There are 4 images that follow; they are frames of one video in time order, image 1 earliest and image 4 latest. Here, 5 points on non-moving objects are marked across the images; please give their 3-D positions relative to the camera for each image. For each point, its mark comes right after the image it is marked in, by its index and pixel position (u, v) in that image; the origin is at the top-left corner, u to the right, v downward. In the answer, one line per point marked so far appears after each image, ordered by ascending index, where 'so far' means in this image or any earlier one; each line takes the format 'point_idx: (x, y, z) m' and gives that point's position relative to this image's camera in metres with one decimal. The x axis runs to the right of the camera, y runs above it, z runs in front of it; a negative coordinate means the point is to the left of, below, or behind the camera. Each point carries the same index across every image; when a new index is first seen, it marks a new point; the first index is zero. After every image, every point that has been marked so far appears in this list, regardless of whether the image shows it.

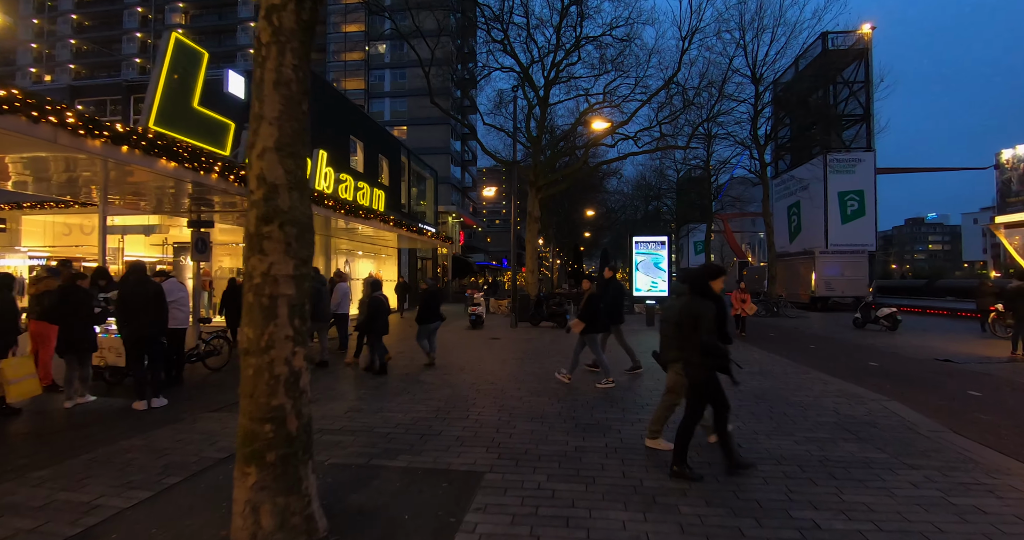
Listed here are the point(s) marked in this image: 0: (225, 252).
0: (-9.4, +0.6, +18.3) m
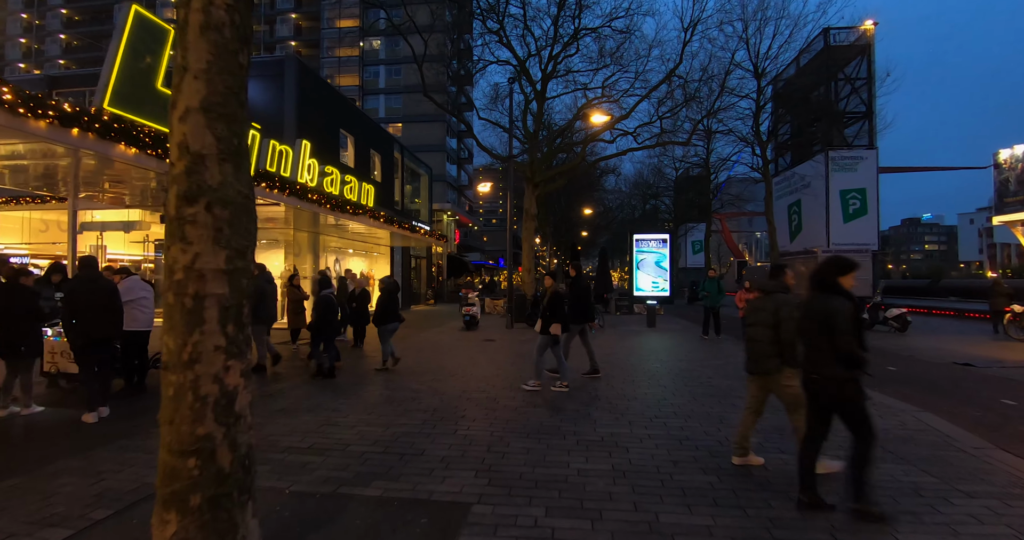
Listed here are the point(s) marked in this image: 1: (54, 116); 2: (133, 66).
0: (-9.6, +0.7, +17.5) m
1: (-5.1, +1.8, +5.9) m
2: (-5.1, +2.9, +7.4) m
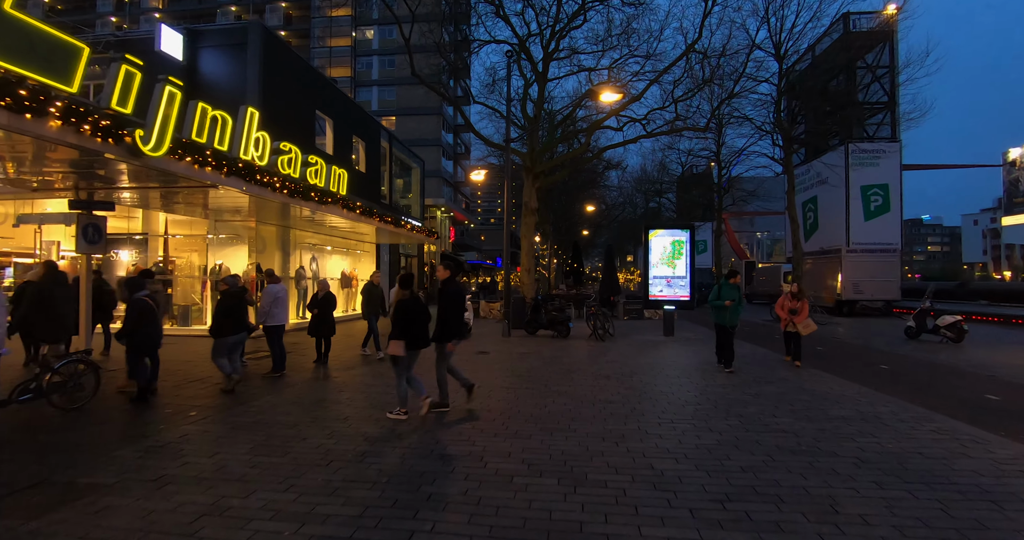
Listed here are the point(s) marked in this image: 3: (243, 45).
0: (-9.7, +0.7, +15.4) m
1: (-5.1, +1.8, +3.8) m
2: (-5.2, +2.9, +5.3) m
3: (-7.1, +6.0, +14.1) m
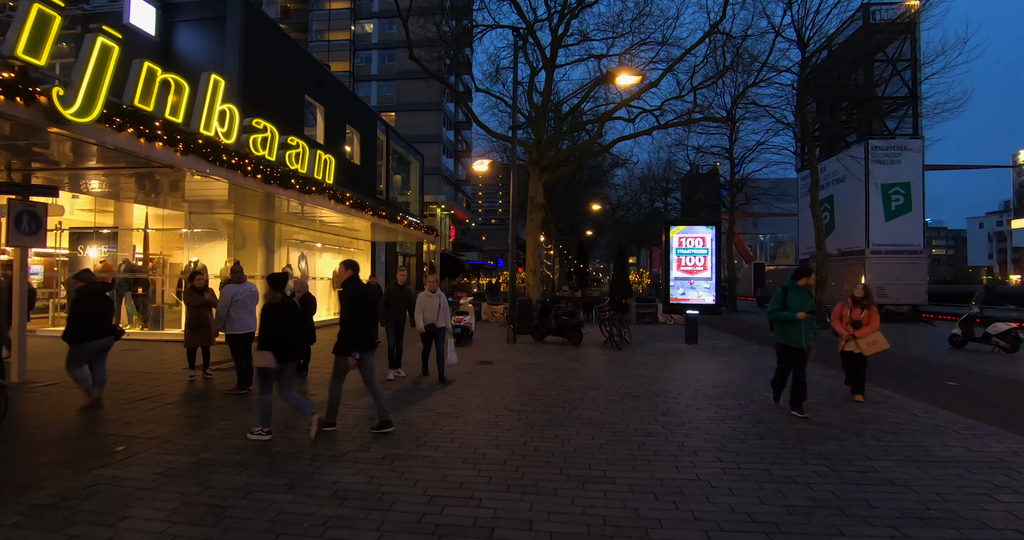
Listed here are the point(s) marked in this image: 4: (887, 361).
0: (-9.5, +0.7, +14.1) m
1: (-5.0, +1.8, +2.4) m
2: (-5.0, +3.0, +4.0) m
3: (-6.9, +6.0, +12.8) m
4: (+8.1, -2.0, +11.7) m
